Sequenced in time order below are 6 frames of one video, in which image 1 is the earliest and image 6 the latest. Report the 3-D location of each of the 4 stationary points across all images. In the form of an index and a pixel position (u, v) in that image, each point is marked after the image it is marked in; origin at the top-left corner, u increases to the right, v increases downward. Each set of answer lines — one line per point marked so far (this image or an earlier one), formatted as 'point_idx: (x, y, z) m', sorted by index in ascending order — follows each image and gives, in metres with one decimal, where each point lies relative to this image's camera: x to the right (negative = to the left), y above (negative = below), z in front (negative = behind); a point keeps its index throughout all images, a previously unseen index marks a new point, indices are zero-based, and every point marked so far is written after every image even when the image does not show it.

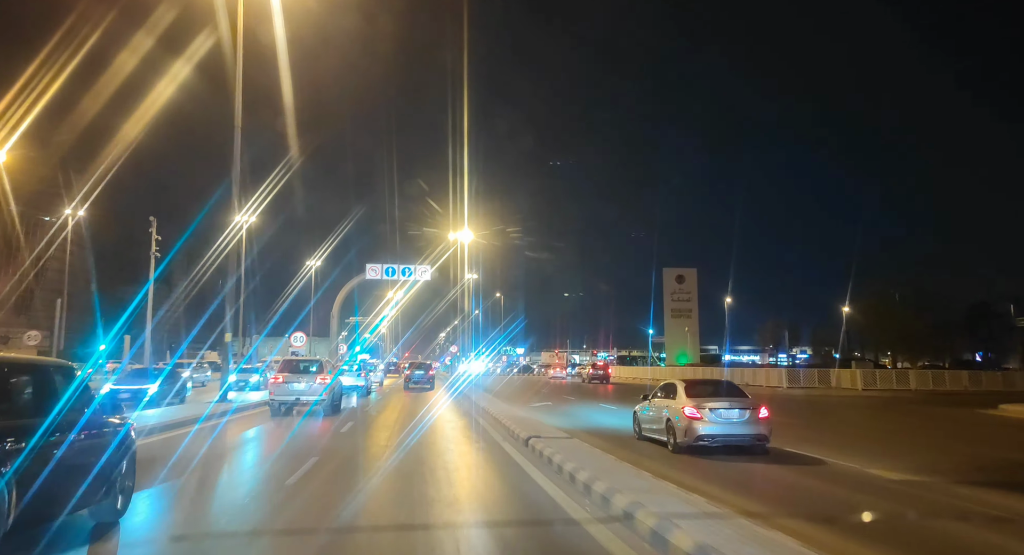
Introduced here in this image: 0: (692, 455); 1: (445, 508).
0: (+3.8, -3.9, +16.3) m
1: (-1.2, -3.5, +11.7) m
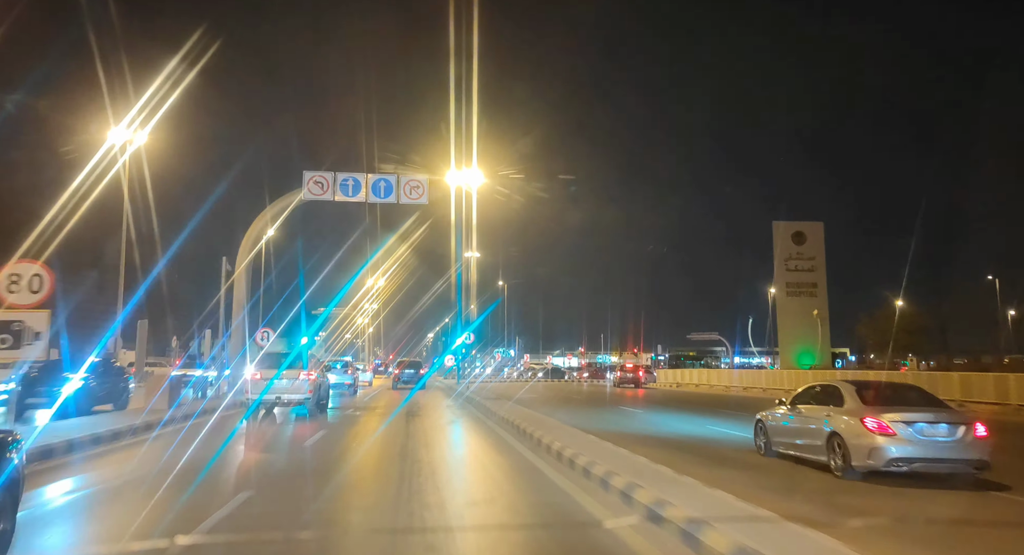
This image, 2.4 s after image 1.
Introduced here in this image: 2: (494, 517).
0: (+4.2, -3.4, +14.0) m
1: (-0.9, -3.1, +9.6) m
2: (-0.2, -3.1, +9.1) m
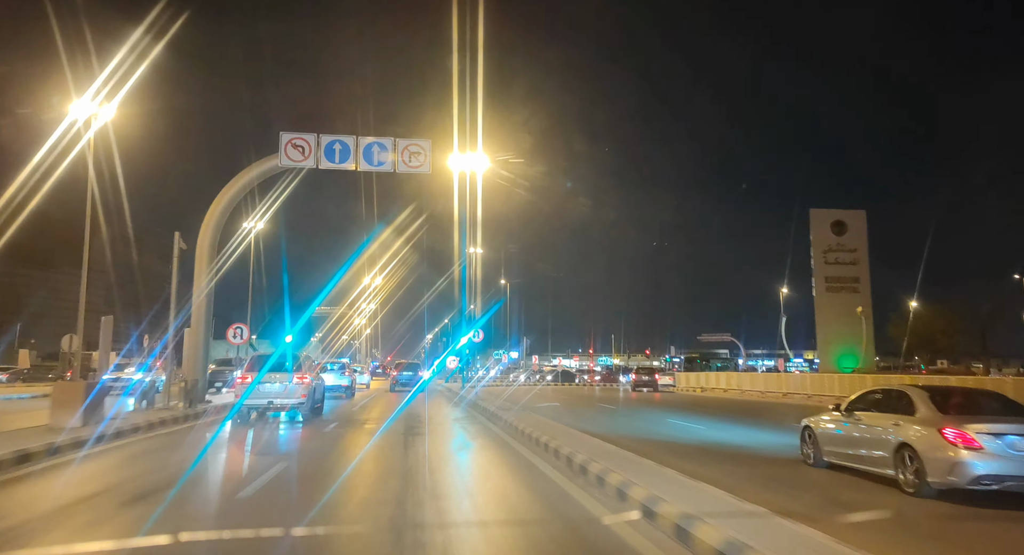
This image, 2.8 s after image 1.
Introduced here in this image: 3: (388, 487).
0: (+4.2, -3.7, +15.7) m
1: (-0.9, -3.4, +11.3) m
2: (-0.2, -3.4, +10.8) m
3: (-2.1, -3.4, +12.0) m
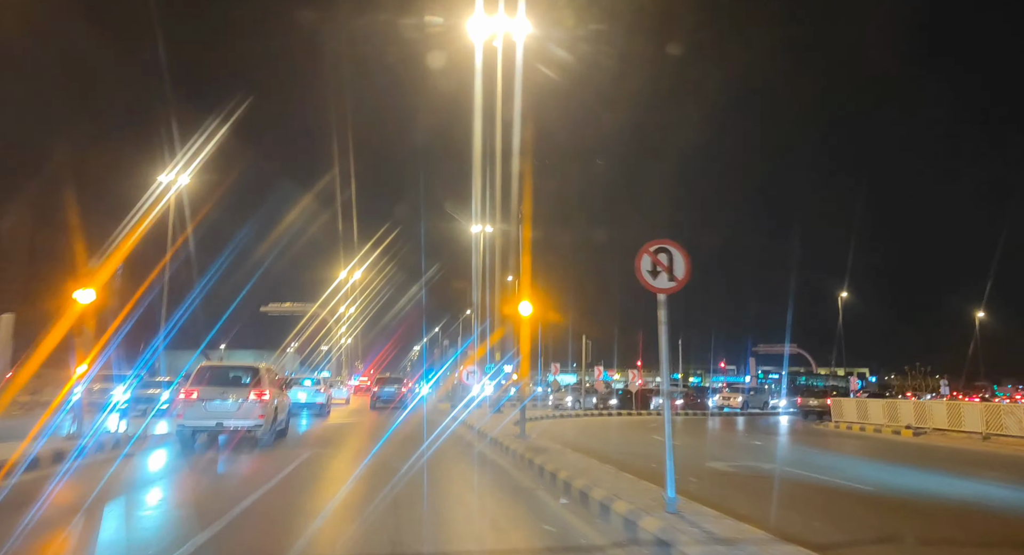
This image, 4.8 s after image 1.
0: (+4.3, -3.9, +14.3) m
1: (-0.8, -3.4, +10.0) m
2: (-0.1, -3.4, +9.5) m
3: (-2.0, -3.4, +10.6) m
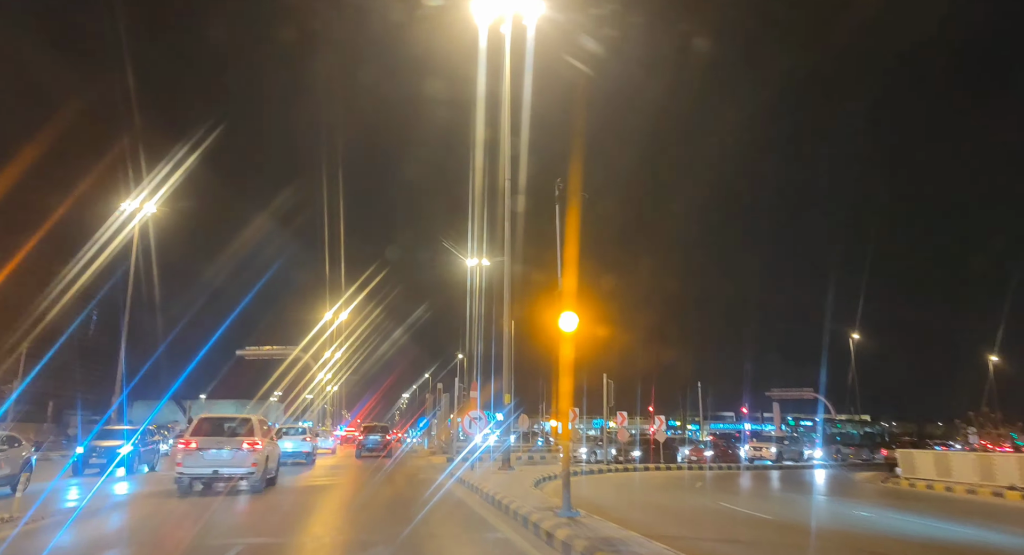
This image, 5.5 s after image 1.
0: (+4.3, -4.7, +13.5) m
1: (-0.8, -3.9, +9.2) m
2: (-0.1, -3.9, +8.7) m
3: (-2.0, -4.0, +9.8) m
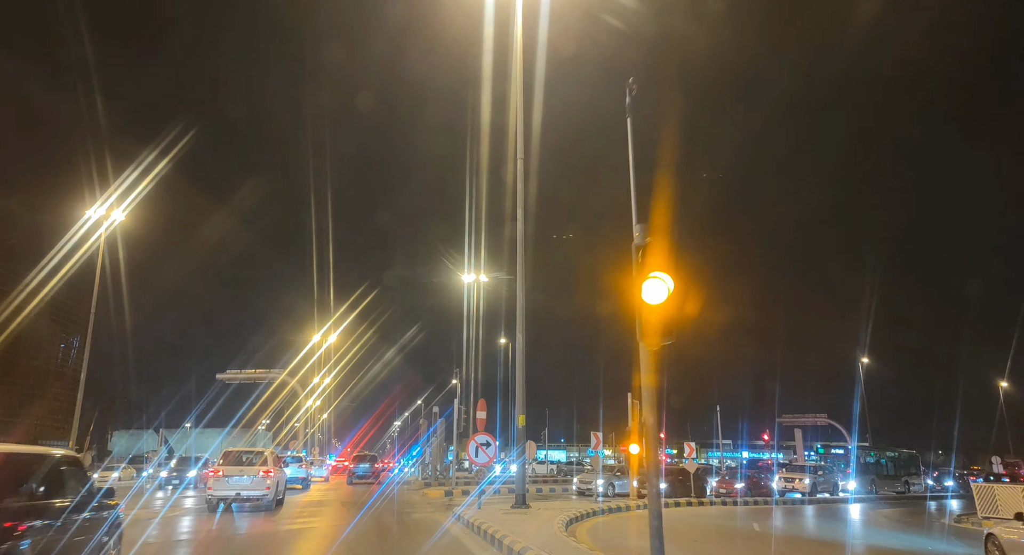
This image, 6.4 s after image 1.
0: (+4.2, -5.1, +13.0) m
1: (-0.9, -4.2, +8.6) m
2: (-0.1, -4.1, +8.1) m
3: (-2.1, -4.2, +9.3) m
